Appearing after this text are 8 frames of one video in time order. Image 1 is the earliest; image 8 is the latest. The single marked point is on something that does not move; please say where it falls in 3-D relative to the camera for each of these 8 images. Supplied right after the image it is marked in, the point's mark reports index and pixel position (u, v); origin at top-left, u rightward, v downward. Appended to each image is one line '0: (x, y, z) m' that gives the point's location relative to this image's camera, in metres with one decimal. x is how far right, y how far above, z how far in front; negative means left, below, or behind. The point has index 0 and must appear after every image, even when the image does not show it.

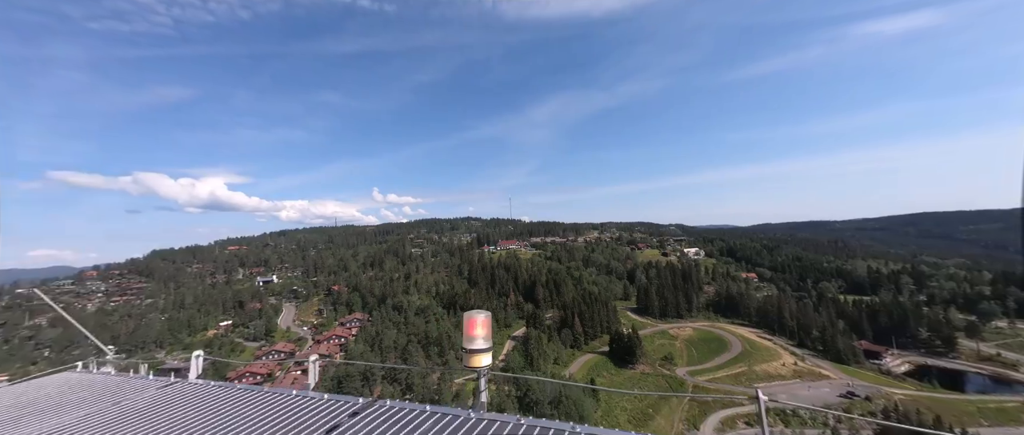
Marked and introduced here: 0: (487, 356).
0: (-0.2, -1.5, +3.5) m
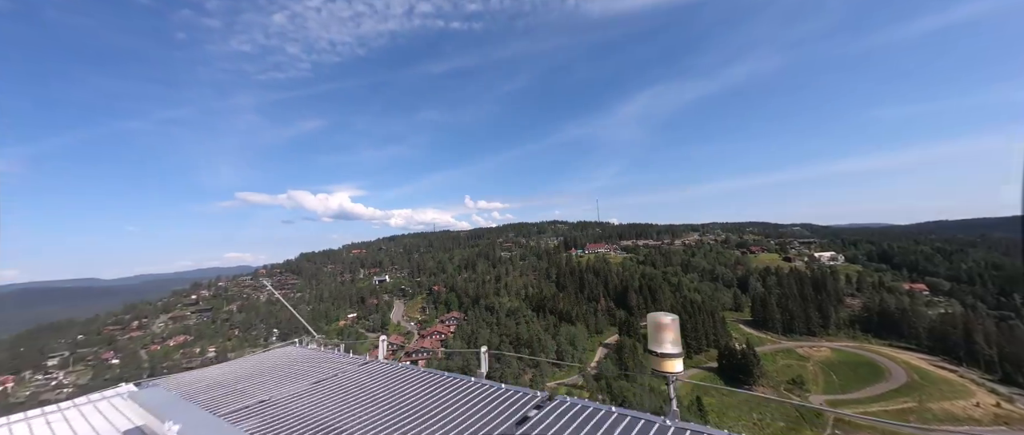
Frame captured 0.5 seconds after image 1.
0: (+1.7, -1.5, +3.5) m
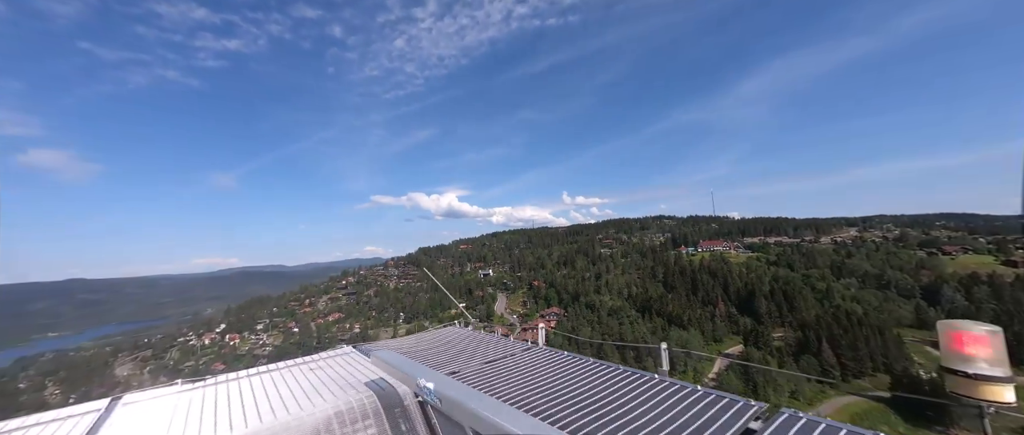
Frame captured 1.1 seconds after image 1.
0: (+3.8, -1.3, +2.6) m
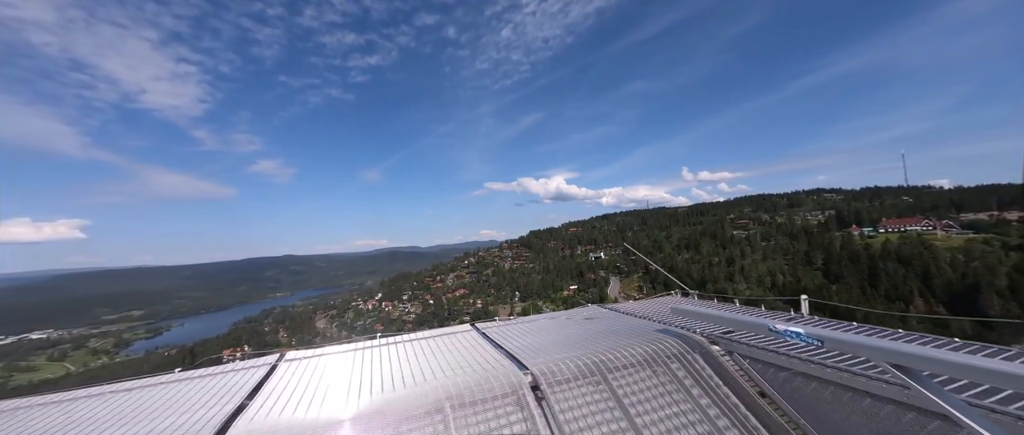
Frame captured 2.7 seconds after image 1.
0: (+7.5, -0.8, +1.6) m
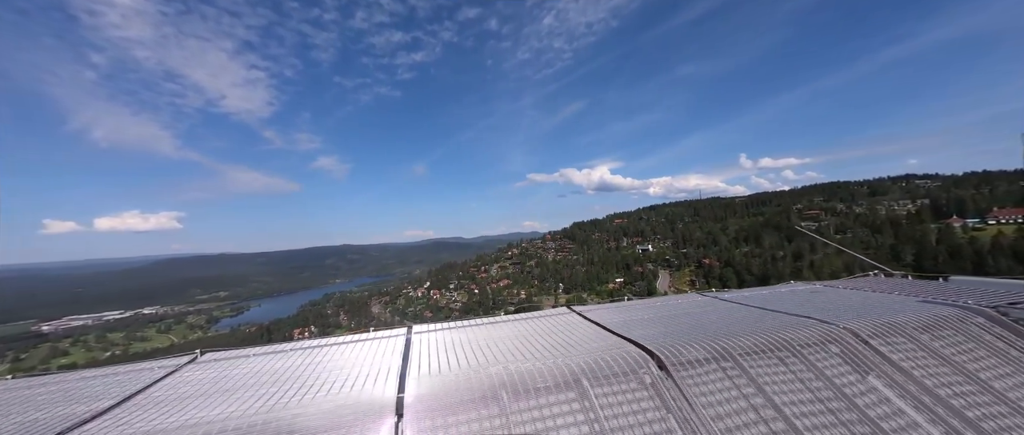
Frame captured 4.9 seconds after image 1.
0: (+10.0, -0.3, +0.4) m
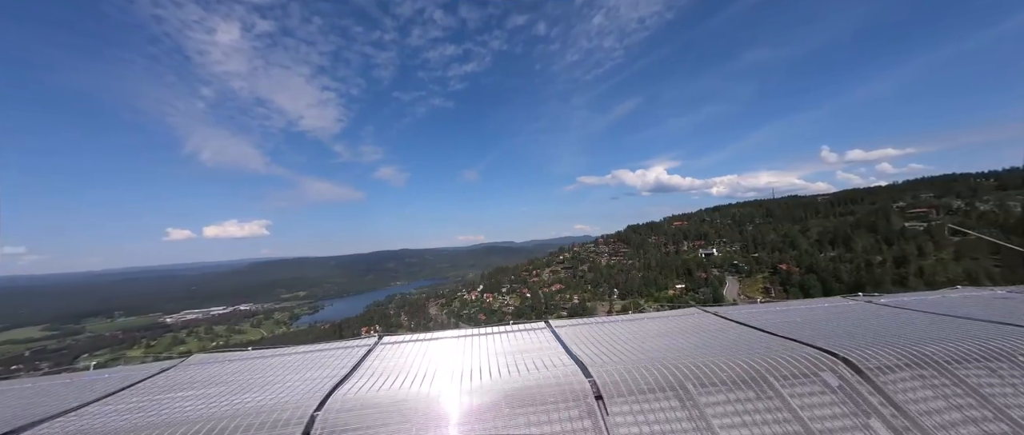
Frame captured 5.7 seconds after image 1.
0: (+10.8, -0.2, -1.5) m
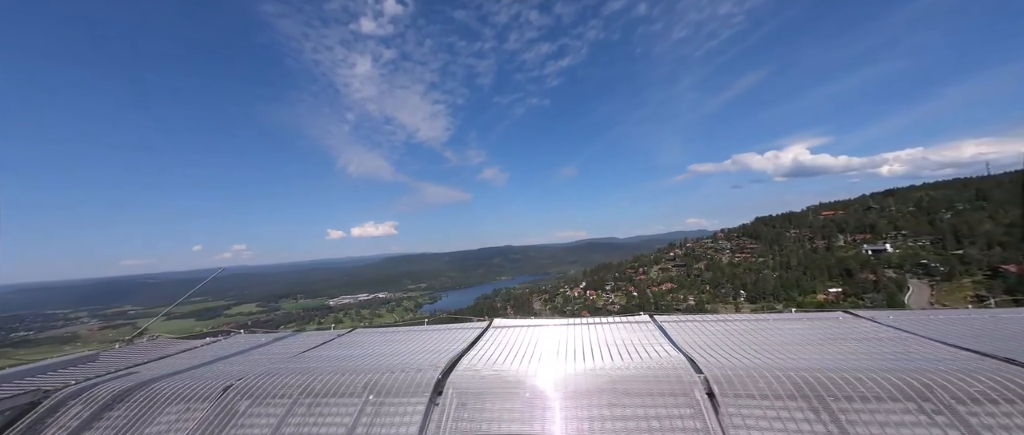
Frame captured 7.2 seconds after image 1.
0: (+11.2, +0.6, -5.8) m
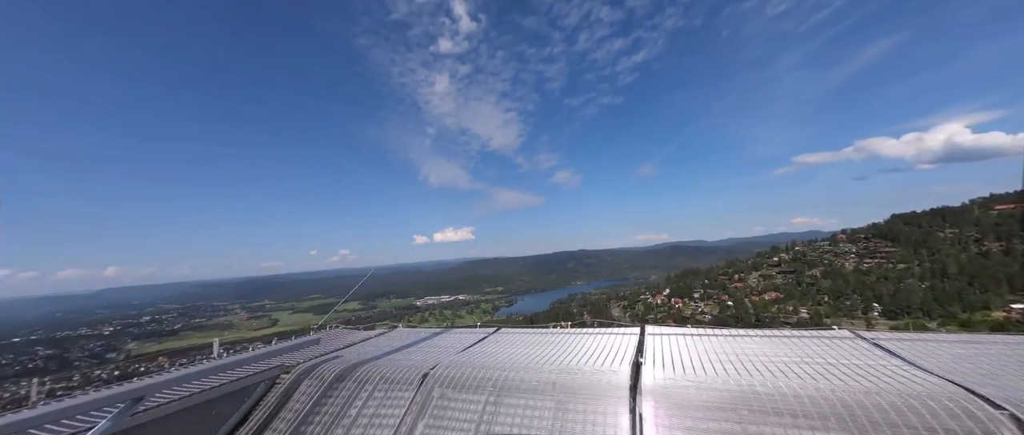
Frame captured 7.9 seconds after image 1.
0: (+10.9, +1.0, -8.8) m
